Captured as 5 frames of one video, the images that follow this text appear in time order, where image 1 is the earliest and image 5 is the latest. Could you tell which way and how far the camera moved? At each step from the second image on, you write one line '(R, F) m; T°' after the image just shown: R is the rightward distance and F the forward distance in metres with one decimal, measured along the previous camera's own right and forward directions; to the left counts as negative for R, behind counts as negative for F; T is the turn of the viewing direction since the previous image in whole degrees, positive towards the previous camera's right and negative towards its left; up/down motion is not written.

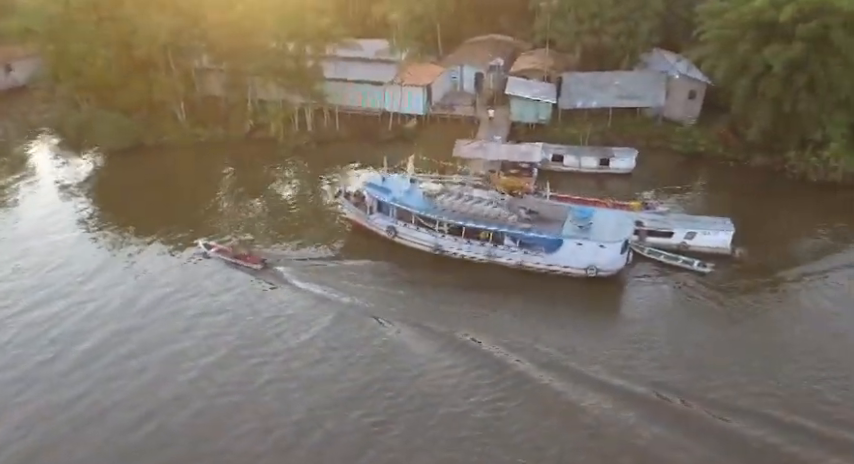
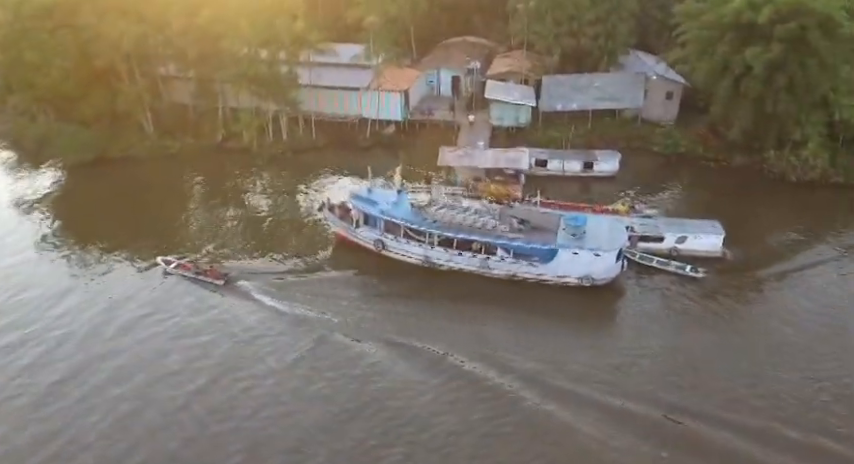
(-0.7, +0.8) m; +3°
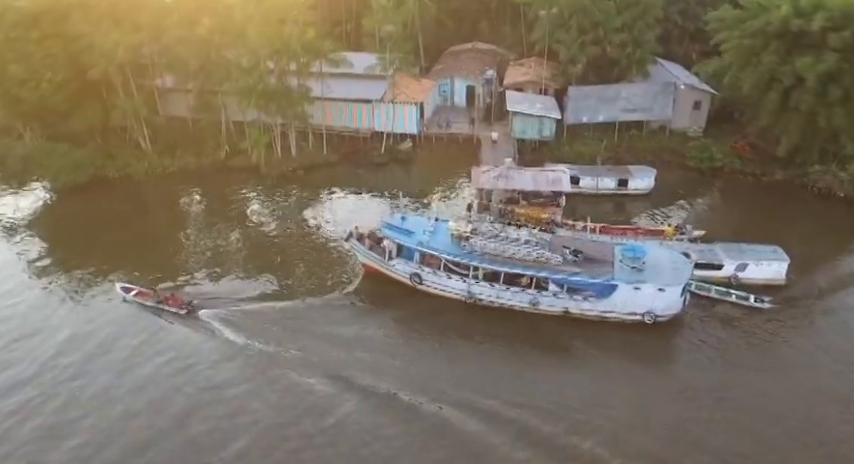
(-2.2, +2.1) m; +2°
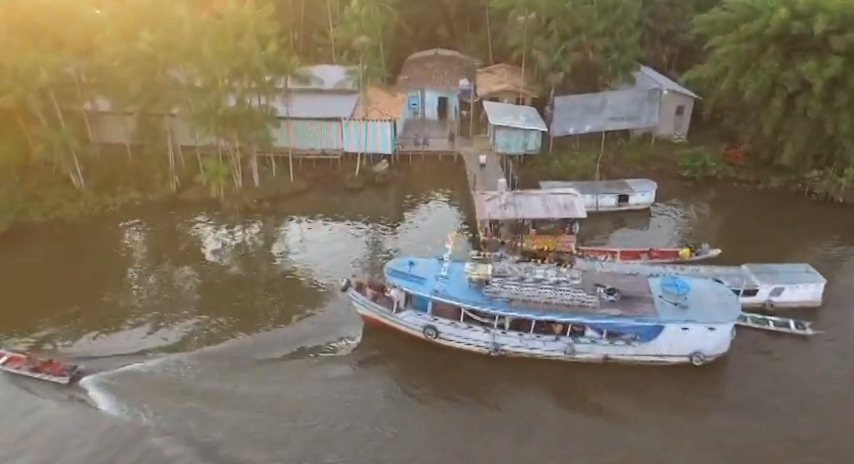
(-2.3, +3.0) m; +6°
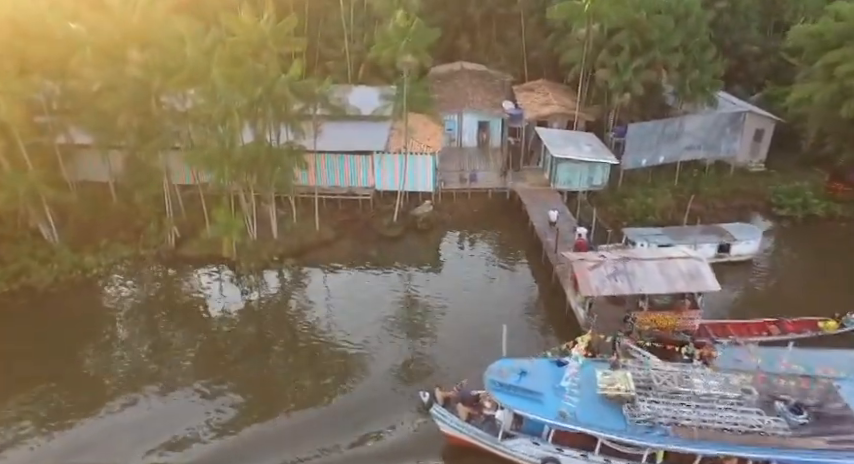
(-3.3, +5.1) m; +2°
